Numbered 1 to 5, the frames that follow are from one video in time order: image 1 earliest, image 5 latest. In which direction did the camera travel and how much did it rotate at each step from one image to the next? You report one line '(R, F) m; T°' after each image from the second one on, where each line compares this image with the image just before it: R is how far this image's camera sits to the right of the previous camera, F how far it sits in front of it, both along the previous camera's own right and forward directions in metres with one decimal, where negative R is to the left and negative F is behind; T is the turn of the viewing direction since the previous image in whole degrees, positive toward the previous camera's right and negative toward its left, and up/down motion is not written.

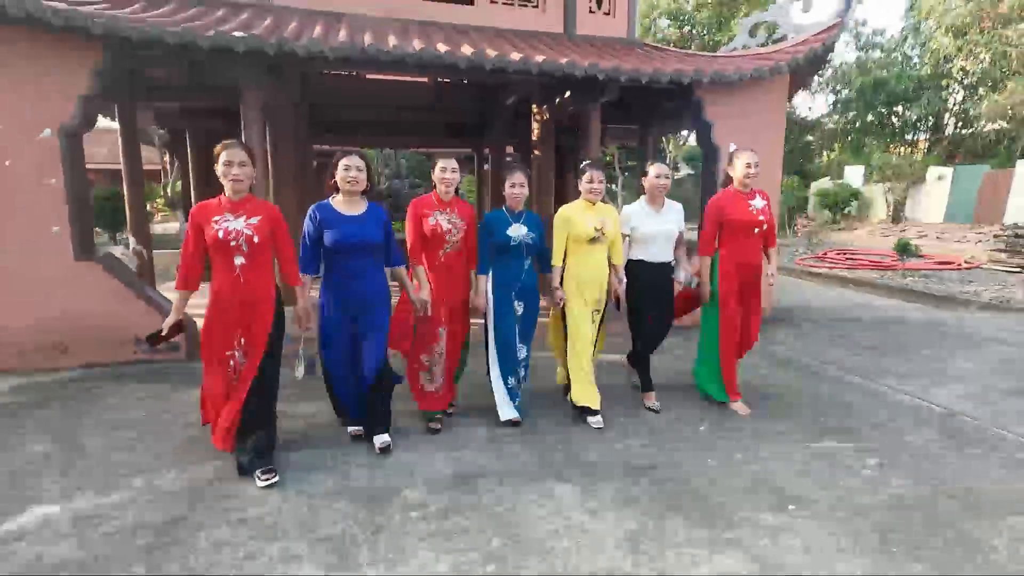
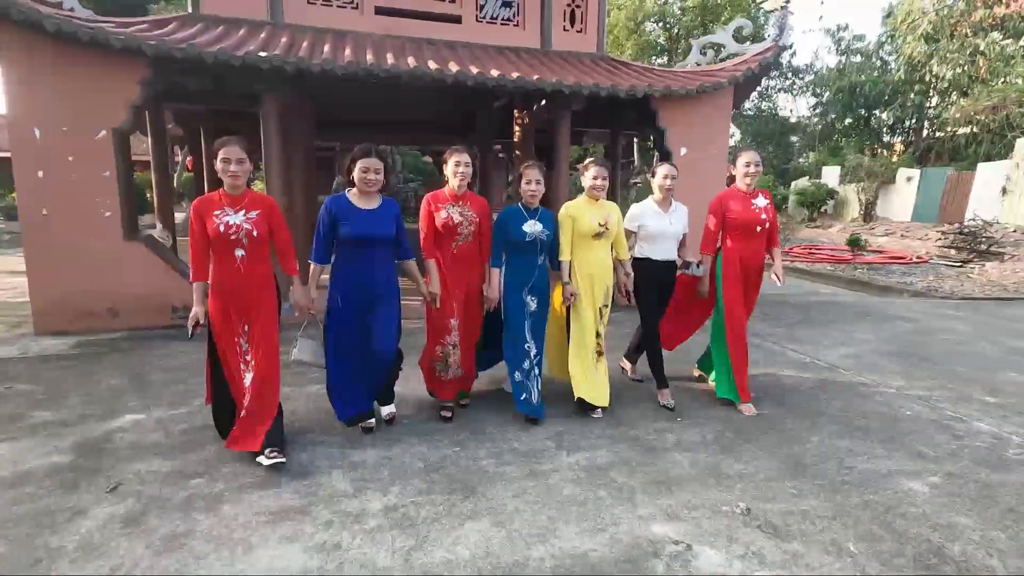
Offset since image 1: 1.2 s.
(+0.2, -0.9) m; +1°
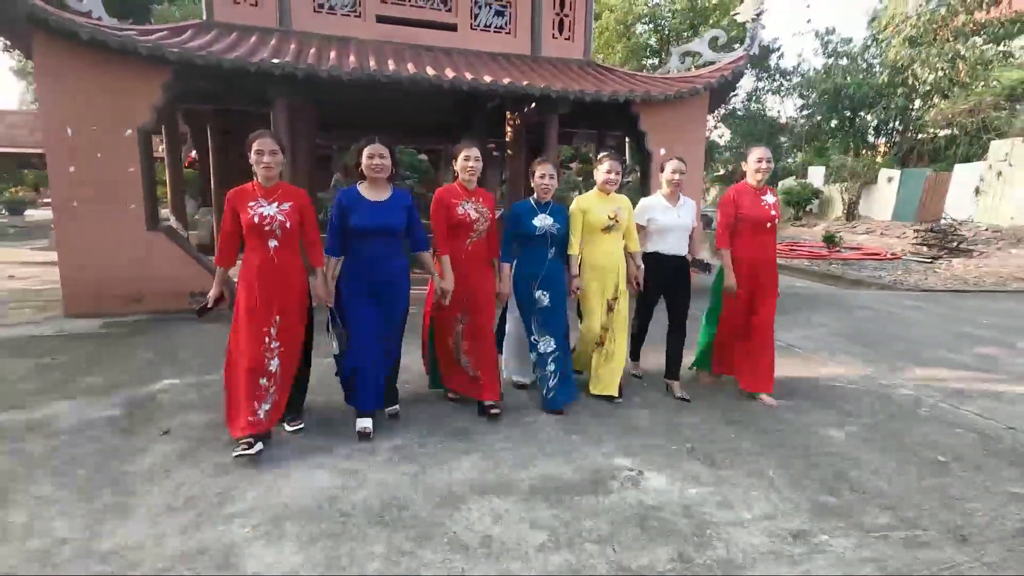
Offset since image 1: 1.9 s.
(0.0, -0.5) m; +1°
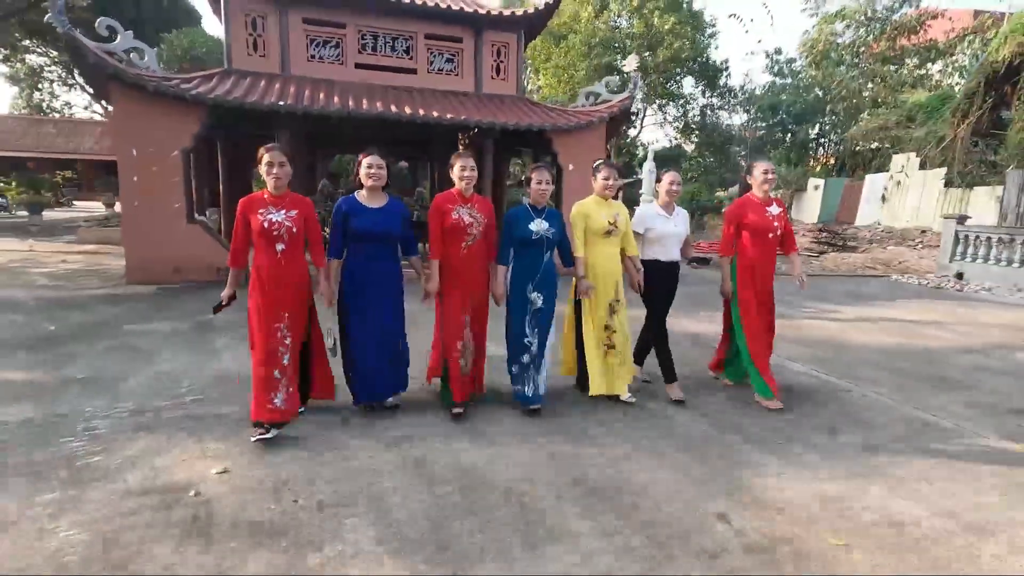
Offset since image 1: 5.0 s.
(+0.7, -2.2) m; +1°
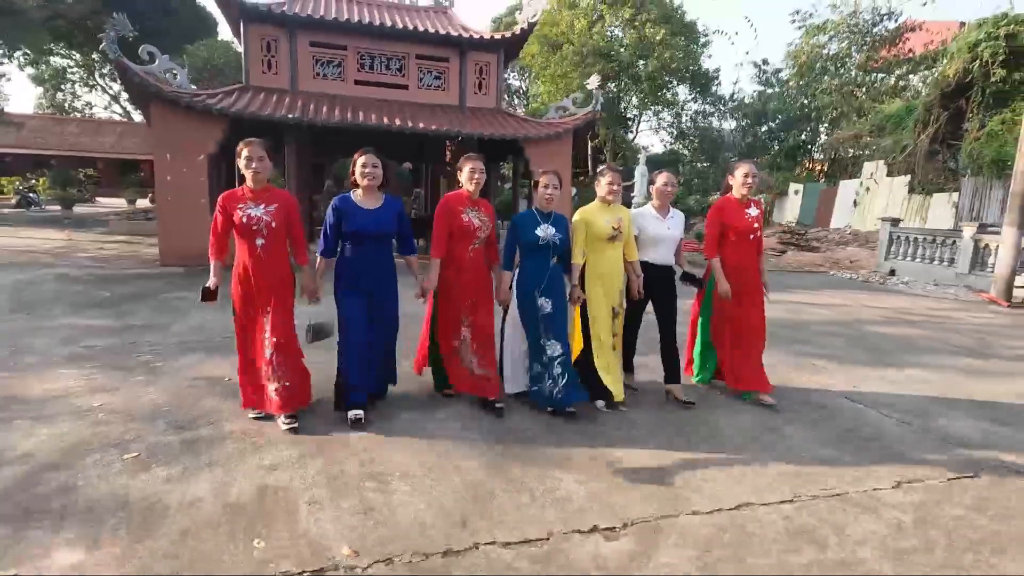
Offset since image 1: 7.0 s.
(+0.6, -1.3) m; -1°
